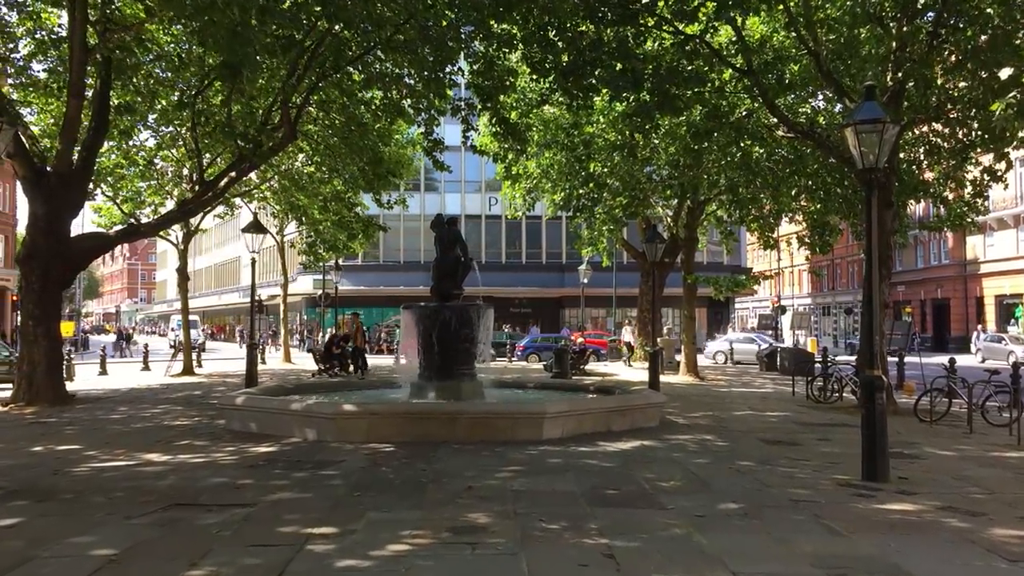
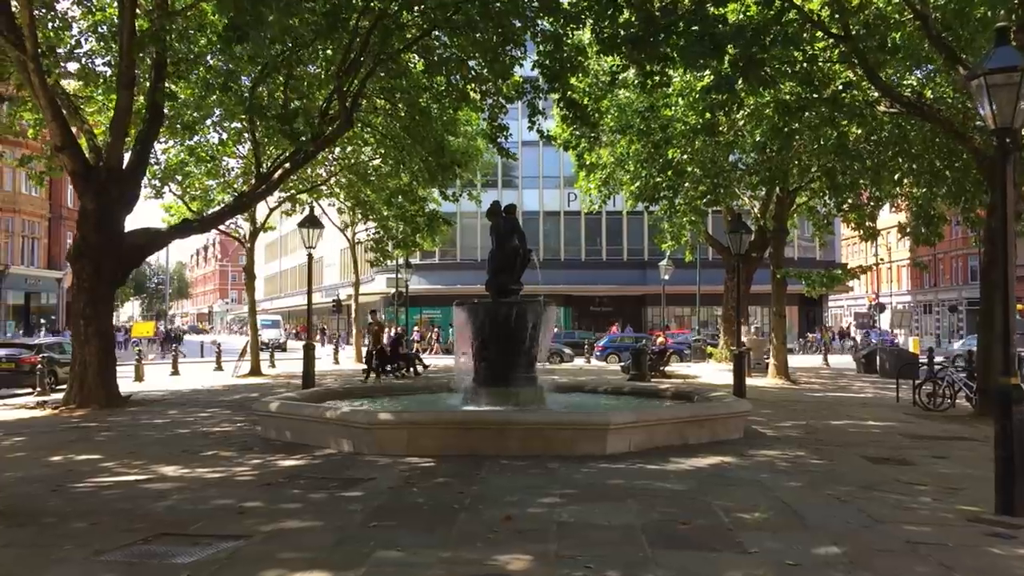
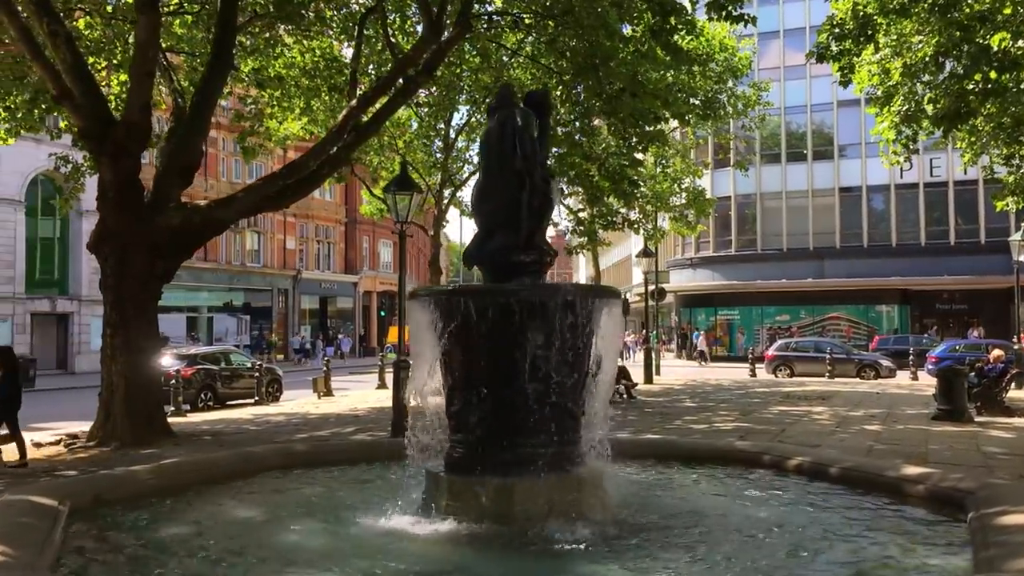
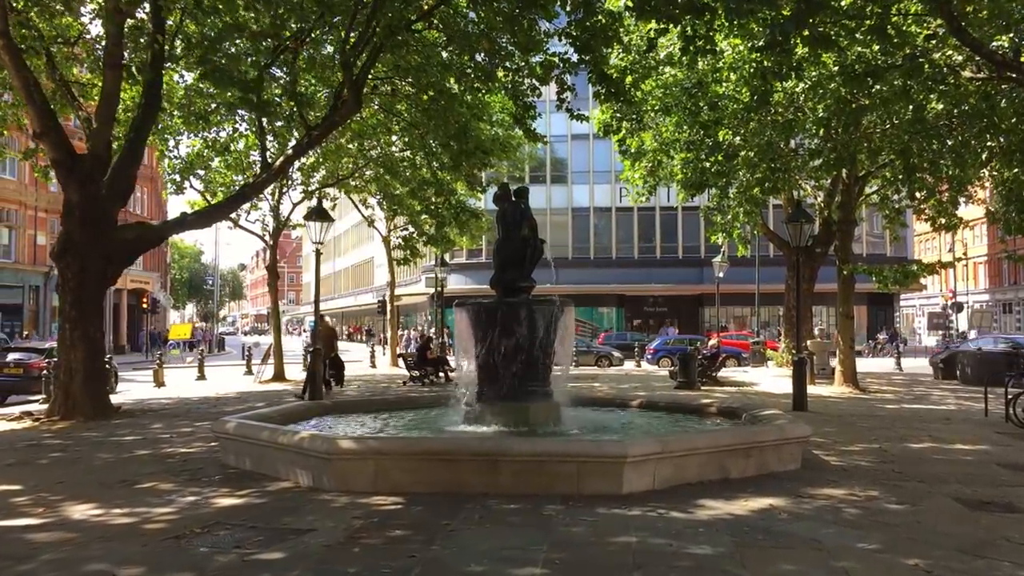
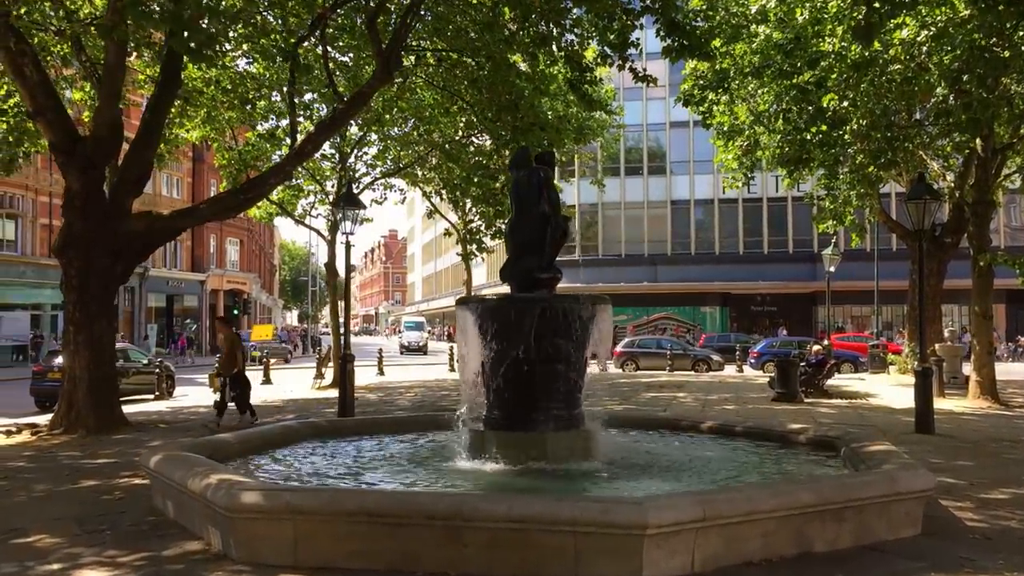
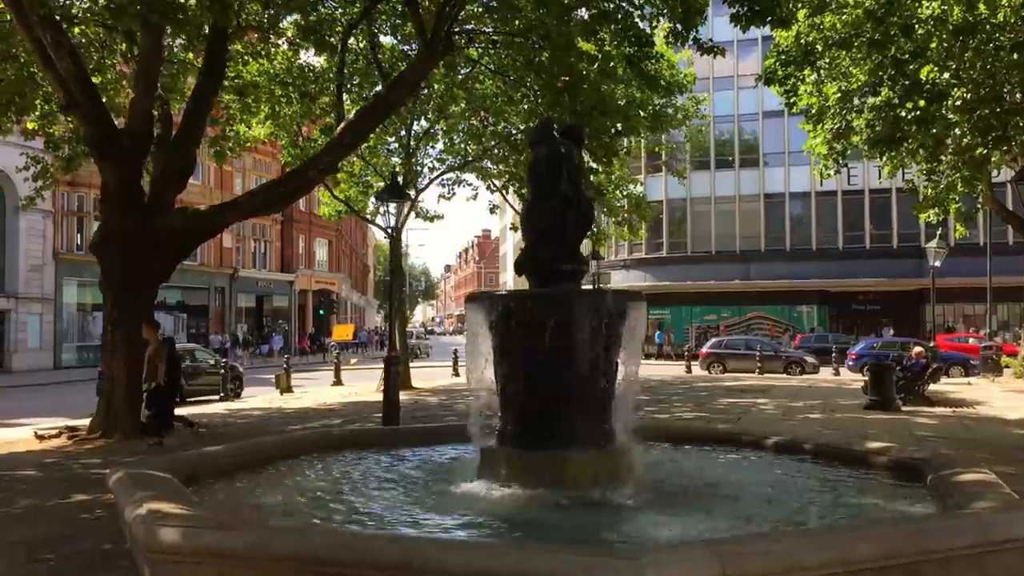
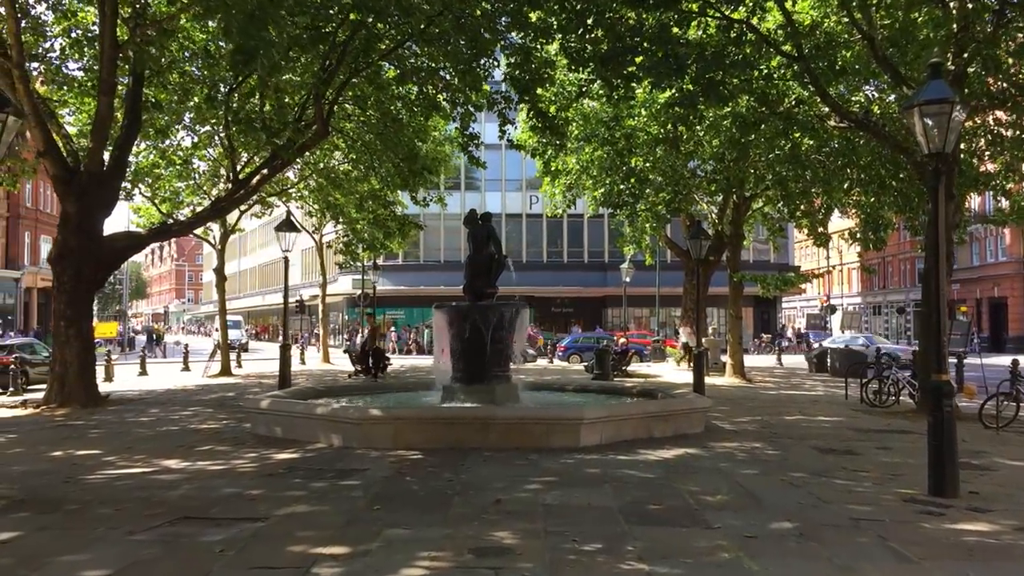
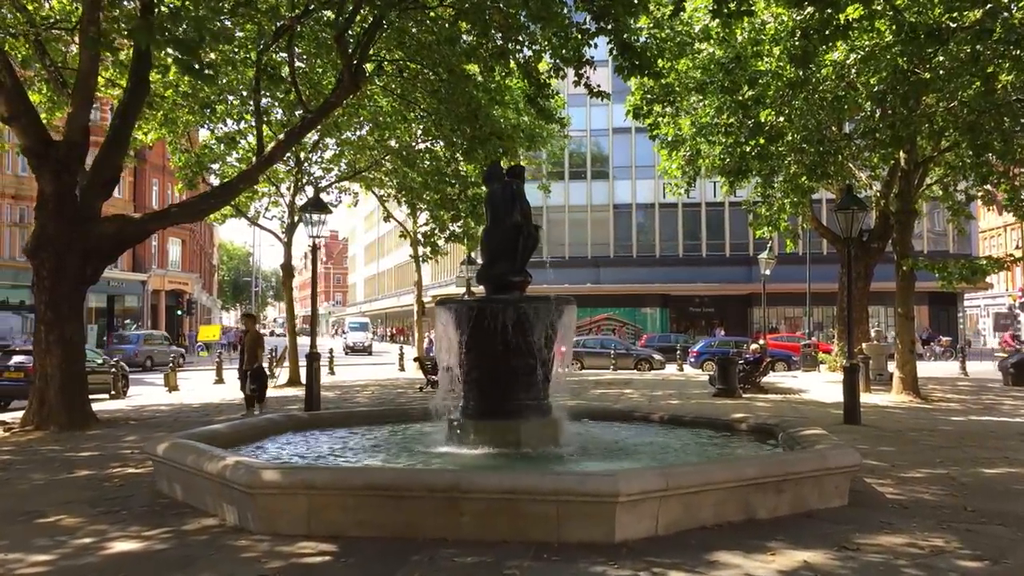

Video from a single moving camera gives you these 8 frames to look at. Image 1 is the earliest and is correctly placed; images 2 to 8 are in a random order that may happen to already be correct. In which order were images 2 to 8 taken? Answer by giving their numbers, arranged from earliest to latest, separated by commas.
7, 2, 4, 8, 5, 6, 3
